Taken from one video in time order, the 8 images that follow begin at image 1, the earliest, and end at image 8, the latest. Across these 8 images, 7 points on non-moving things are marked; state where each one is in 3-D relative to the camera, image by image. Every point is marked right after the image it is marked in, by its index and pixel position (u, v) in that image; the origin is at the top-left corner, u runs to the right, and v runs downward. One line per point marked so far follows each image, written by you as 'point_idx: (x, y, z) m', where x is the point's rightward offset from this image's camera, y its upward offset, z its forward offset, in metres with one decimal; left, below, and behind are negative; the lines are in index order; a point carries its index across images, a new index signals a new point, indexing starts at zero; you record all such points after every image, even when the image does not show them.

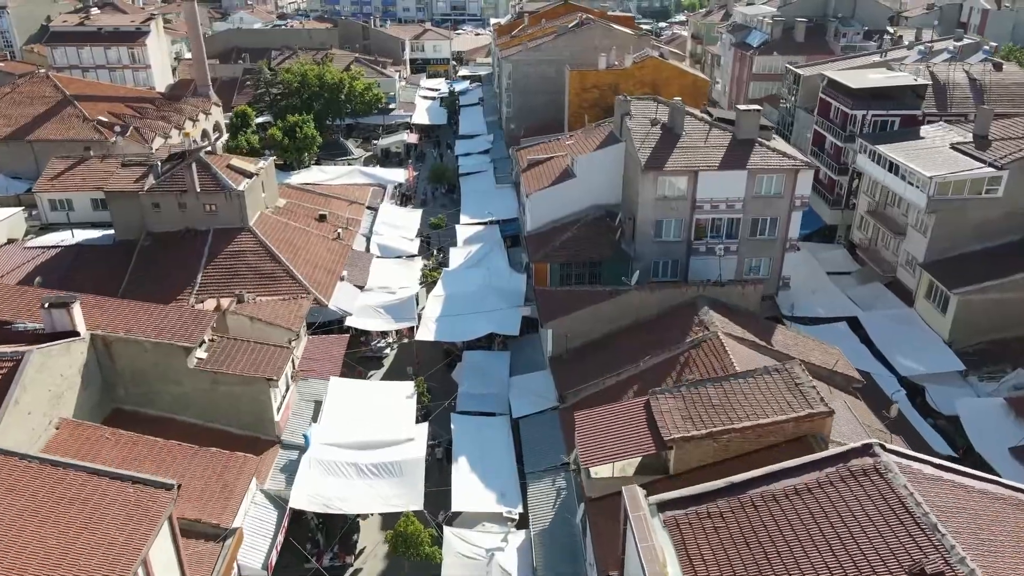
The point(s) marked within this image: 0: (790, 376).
0: (+6.5, -2.1, +18.0) m
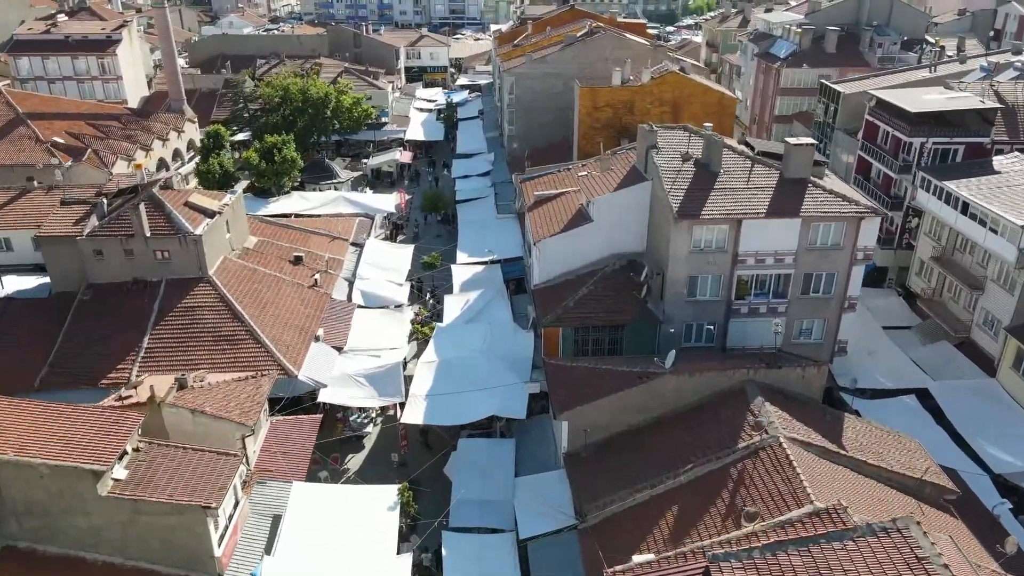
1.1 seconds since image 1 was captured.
0: (+6.7, -4.3, +13.0) m
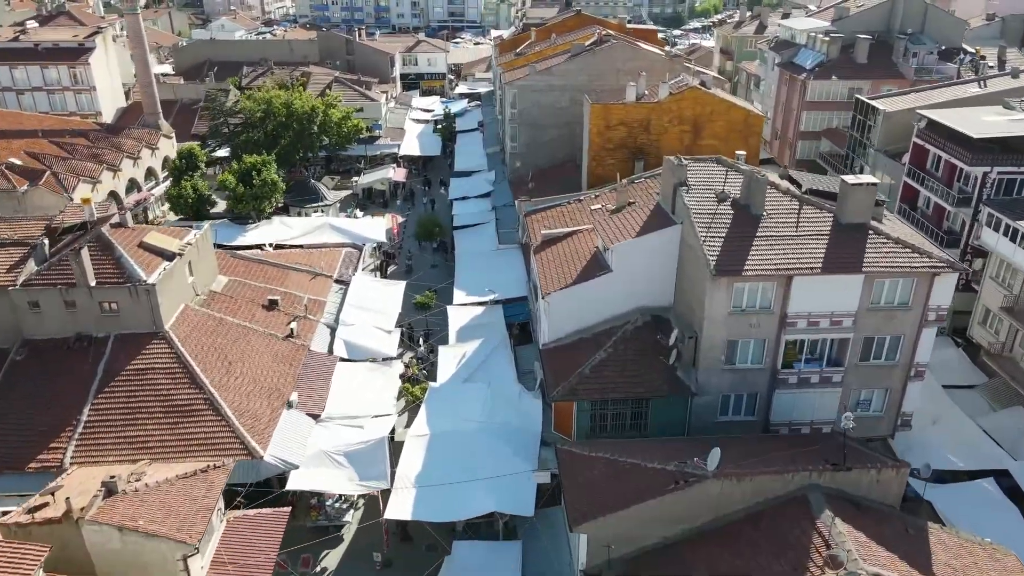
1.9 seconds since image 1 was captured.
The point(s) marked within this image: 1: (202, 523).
0: (+6.8, -6.1, +9.0) m
1: (-7.0, -5.3, +17.3) m
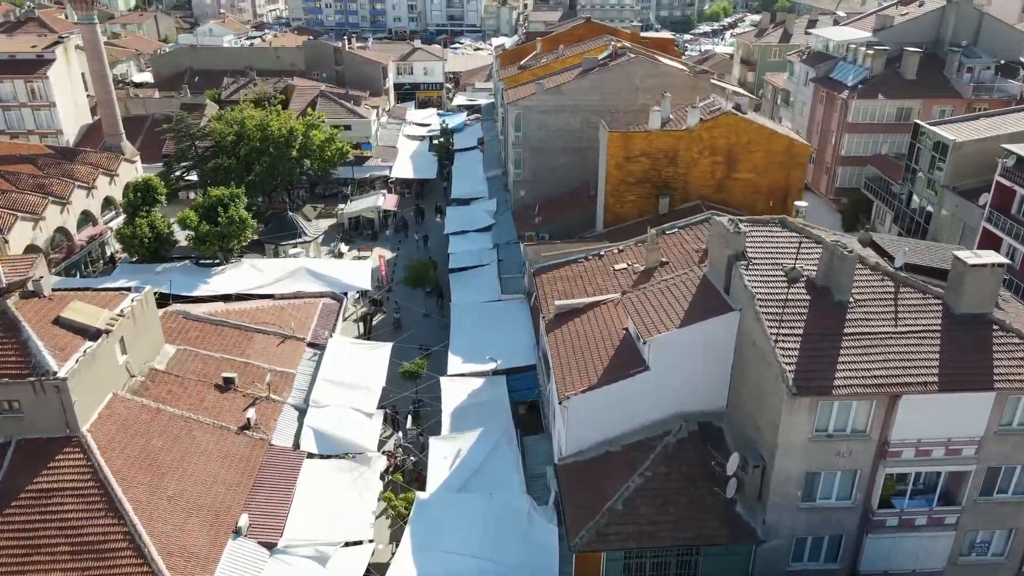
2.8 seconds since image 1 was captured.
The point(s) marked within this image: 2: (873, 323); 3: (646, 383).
0: (+7.0, -8.5, +3.8) m
1: (-6.8, -7.7, +12.1) m
2: (+7.6, -0.7, +16.2) m
3: (+3.1, -2.2, +17.9) m
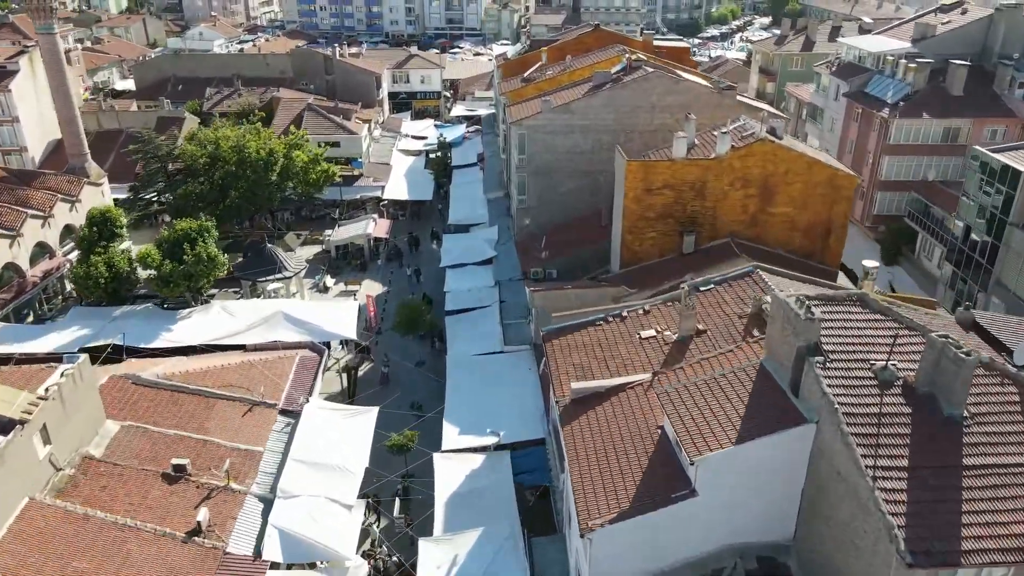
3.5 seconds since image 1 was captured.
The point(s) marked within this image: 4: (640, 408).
0: (+7.1, -10.4, -0.2) m
1: (-6.7, -9.5, +8.2) m
2: (+7.8, -2.6, +12.2) m
3: (+3.3, -4.0, +14.0) m
4: (+2.8, -2.6, +16.7) m
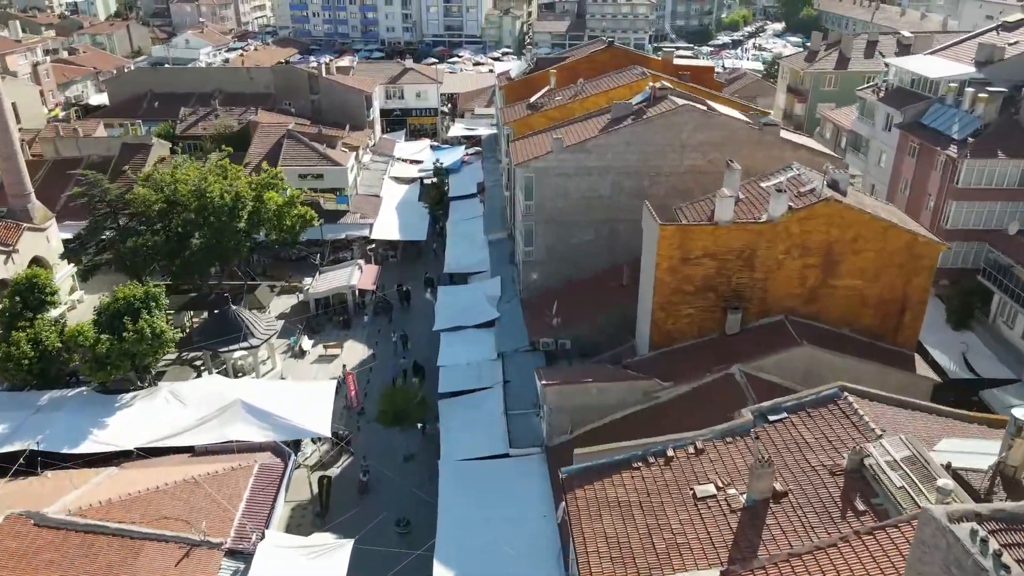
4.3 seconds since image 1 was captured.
0: (+7.3, -13.1, -5.3) m
1: (-6.5, -12.2, +3.0) m
2: (+8.0, -5.3, +7.1) m
3: (+3.5, -6.8, +8.8) m
4: (+3.0, -5.3, +11.6) m
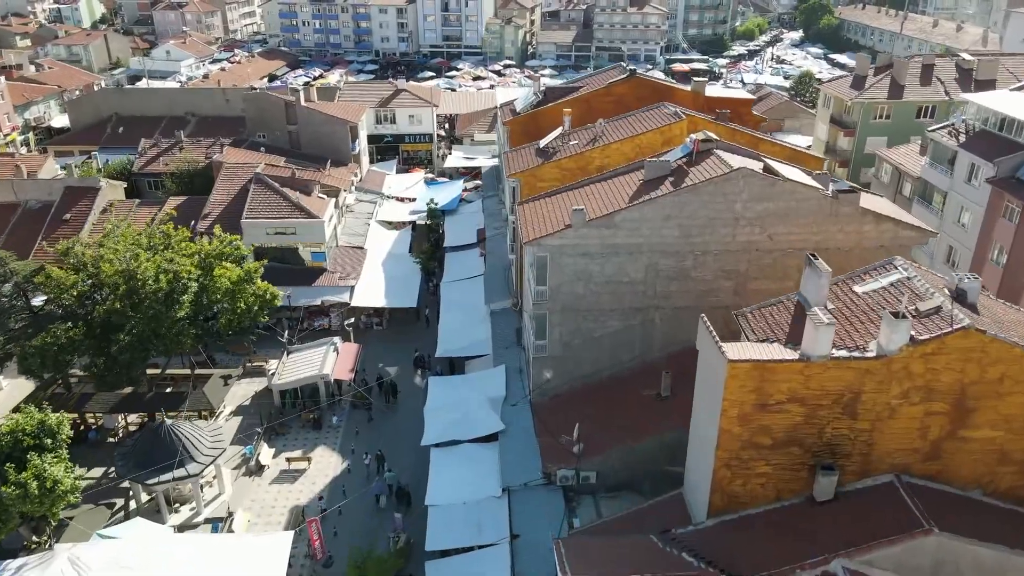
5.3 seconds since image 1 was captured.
0: (+7.6, -16.5, -11.7) m
1: (-6.2, -15.6, -3.3) m
2: (+8.2, -8.7, +0.7) m
3: (+3.7, -10.2, +2.5) m
4: (+3.3, -8.7, +5.2) m
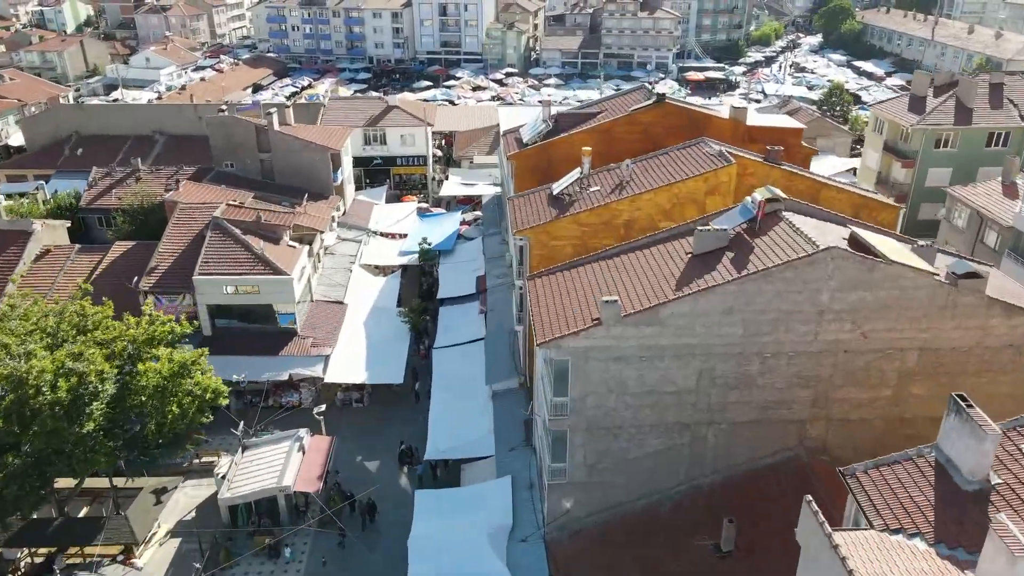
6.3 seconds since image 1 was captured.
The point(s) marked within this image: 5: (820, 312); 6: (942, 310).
0: (+7.8, -19.2, -17.7) m
1: (-6.0, -18.4, -9.3) m
2: (+8.4, -11.4, -5.3) m
3: (+4.0, -12.9, -3.5) m
4: (+3.5, -11.5, -0.8) m
5: (+7.2, -0.6, +17.5) m
6: (+10.1, -0.5, +17.8) m
